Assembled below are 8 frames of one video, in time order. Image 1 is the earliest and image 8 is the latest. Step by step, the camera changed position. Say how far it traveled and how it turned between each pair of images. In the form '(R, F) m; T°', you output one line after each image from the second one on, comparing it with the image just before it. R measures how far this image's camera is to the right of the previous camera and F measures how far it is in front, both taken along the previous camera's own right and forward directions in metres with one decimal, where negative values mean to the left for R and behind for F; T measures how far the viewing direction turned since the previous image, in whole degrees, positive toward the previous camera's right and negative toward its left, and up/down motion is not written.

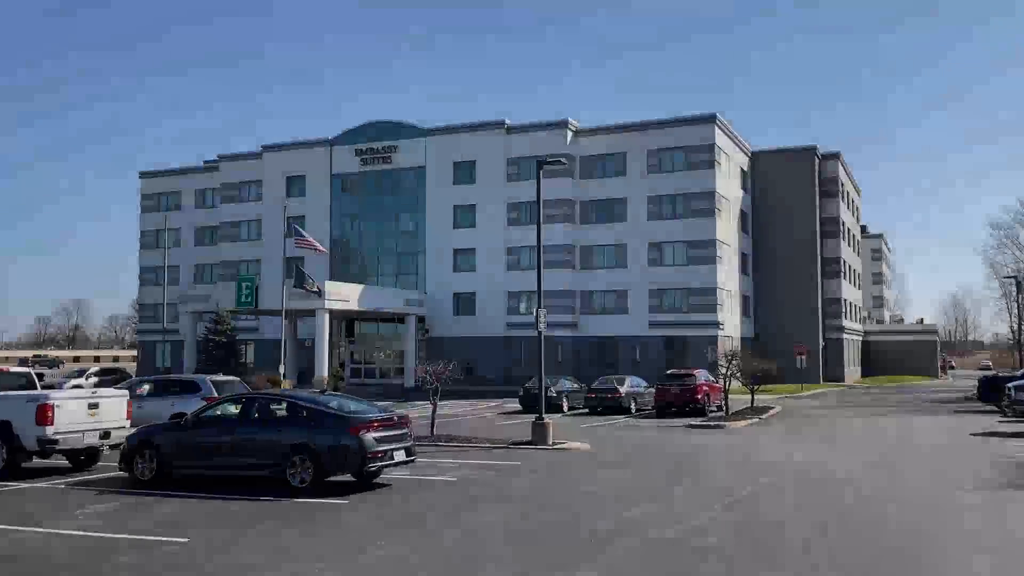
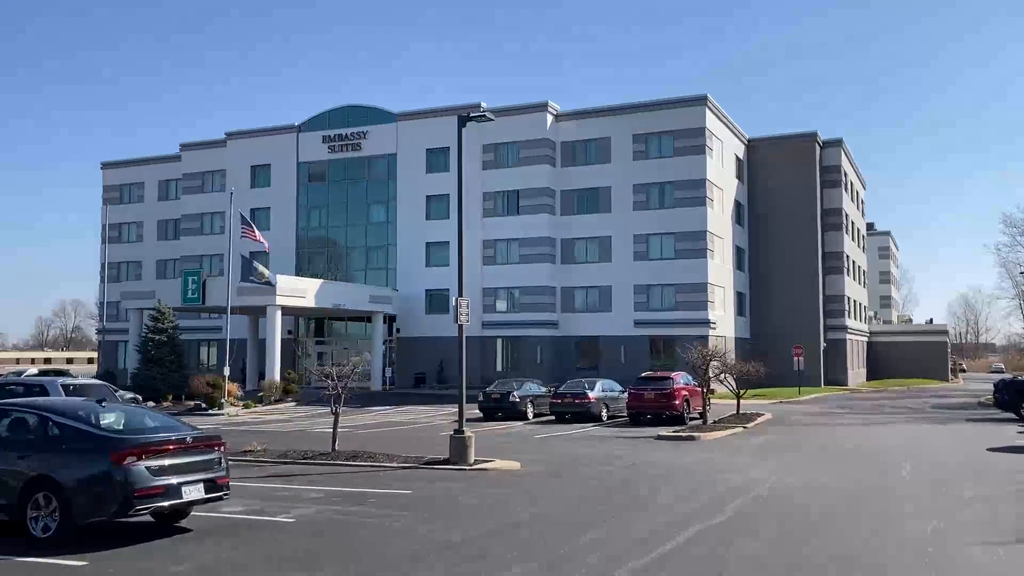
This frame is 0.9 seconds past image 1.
(+1.7, +3.8) m; 0°
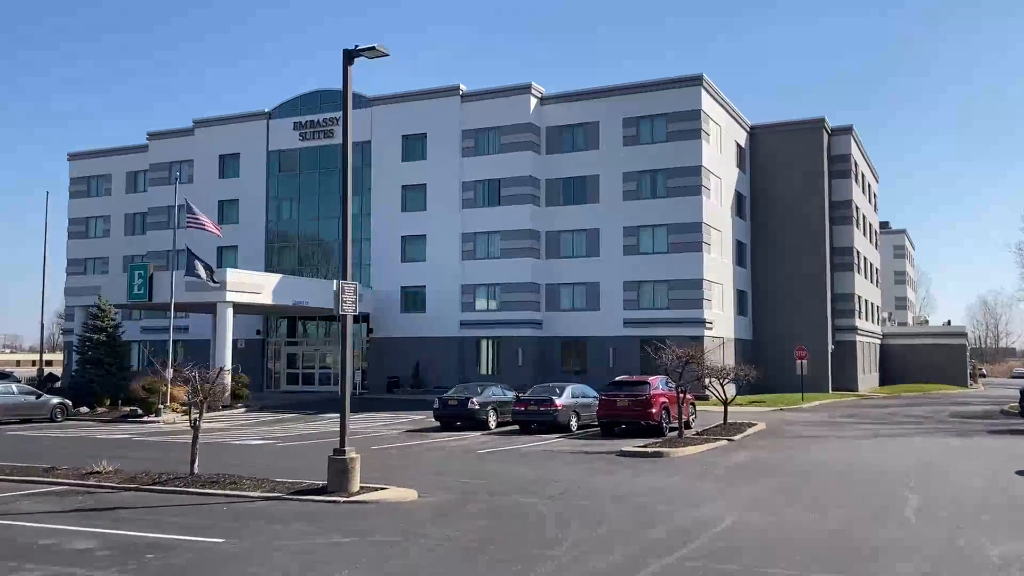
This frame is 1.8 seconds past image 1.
(+1.7, +3.7) m; -1°
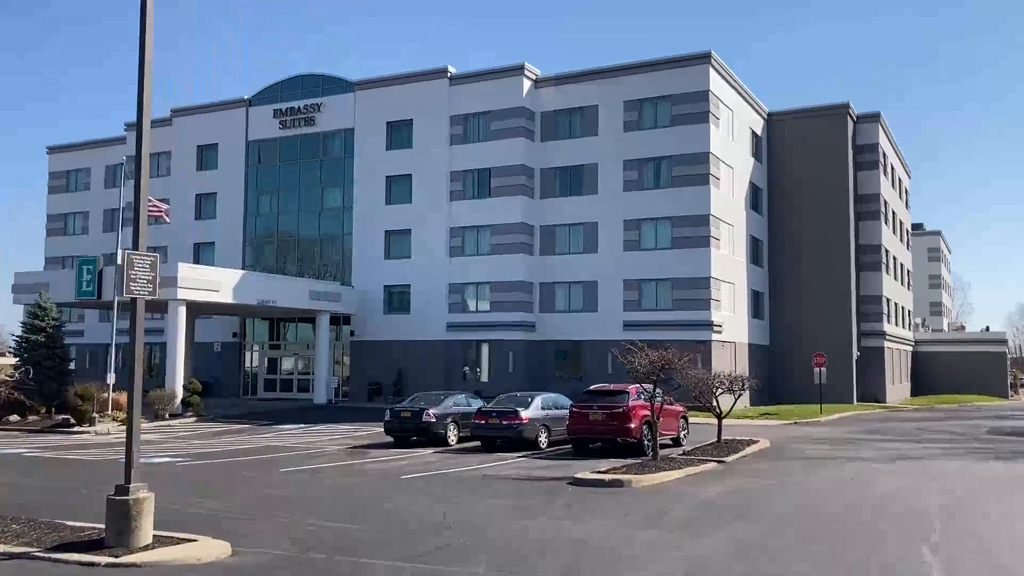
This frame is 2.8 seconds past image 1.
(+1.8, +3.9) m; -2°
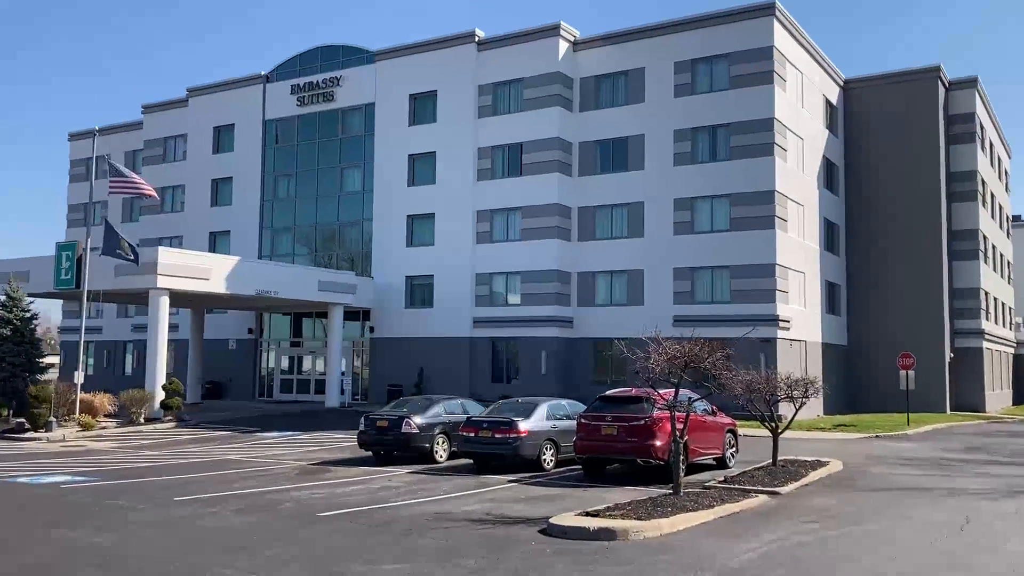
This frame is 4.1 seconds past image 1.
(+1.5, +4.9) m; -4°
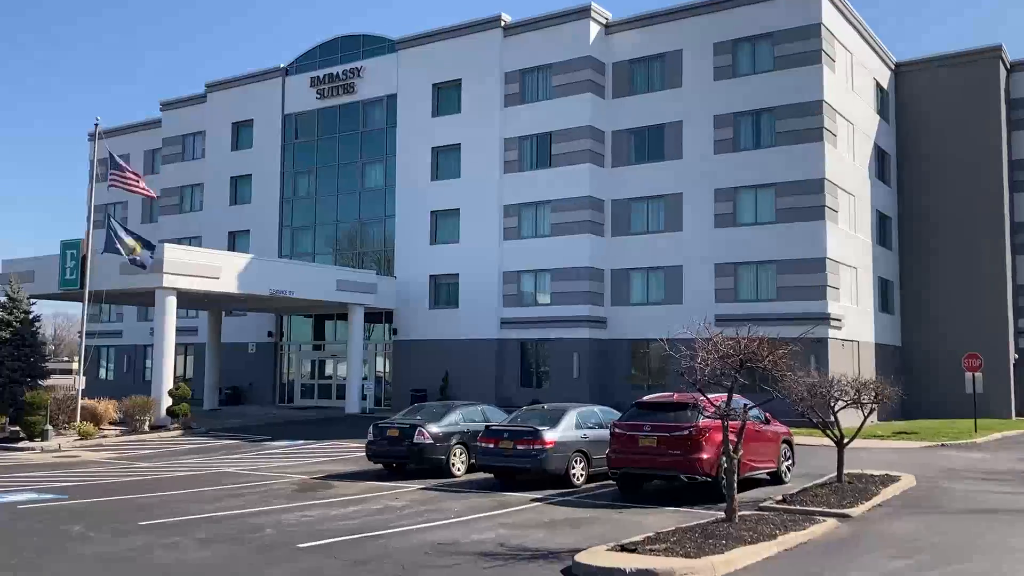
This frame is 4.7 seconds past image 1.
(+0.2, +2.1) m; -2°
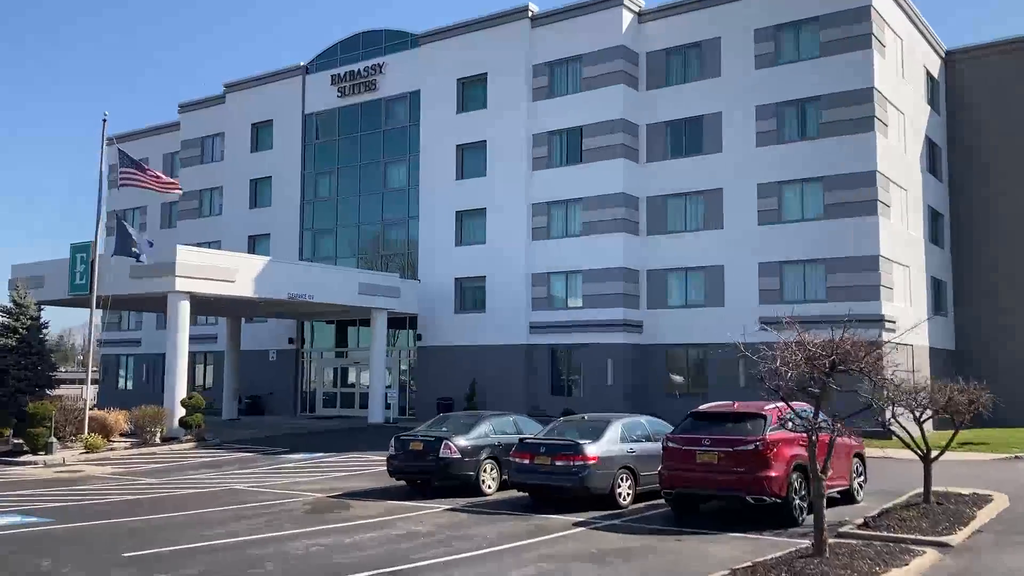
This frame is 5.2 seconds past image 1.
(-0.2, +1.7) m; -2°
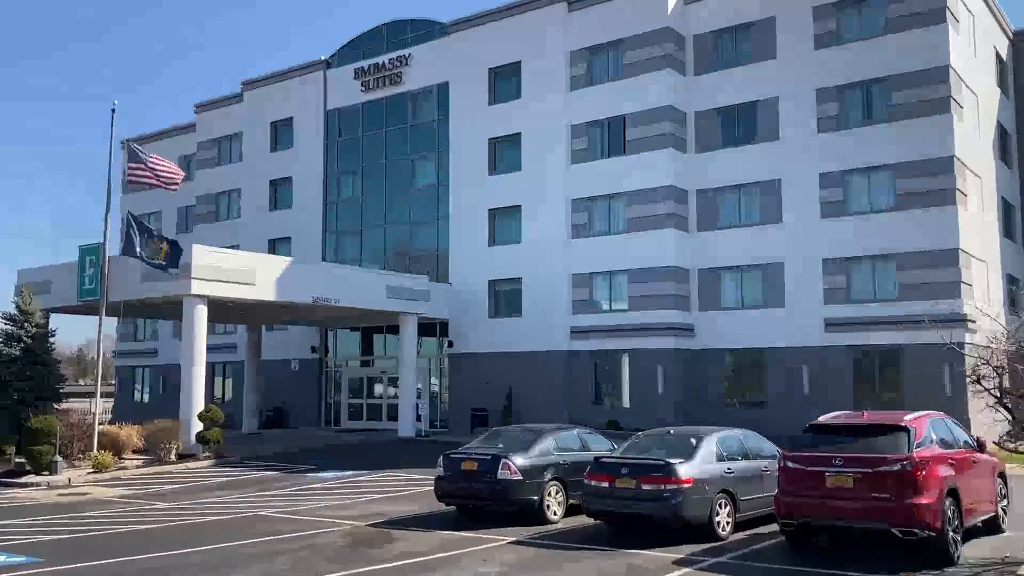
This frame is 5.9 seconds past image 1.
(-0.7, +2.3) m; -1°
